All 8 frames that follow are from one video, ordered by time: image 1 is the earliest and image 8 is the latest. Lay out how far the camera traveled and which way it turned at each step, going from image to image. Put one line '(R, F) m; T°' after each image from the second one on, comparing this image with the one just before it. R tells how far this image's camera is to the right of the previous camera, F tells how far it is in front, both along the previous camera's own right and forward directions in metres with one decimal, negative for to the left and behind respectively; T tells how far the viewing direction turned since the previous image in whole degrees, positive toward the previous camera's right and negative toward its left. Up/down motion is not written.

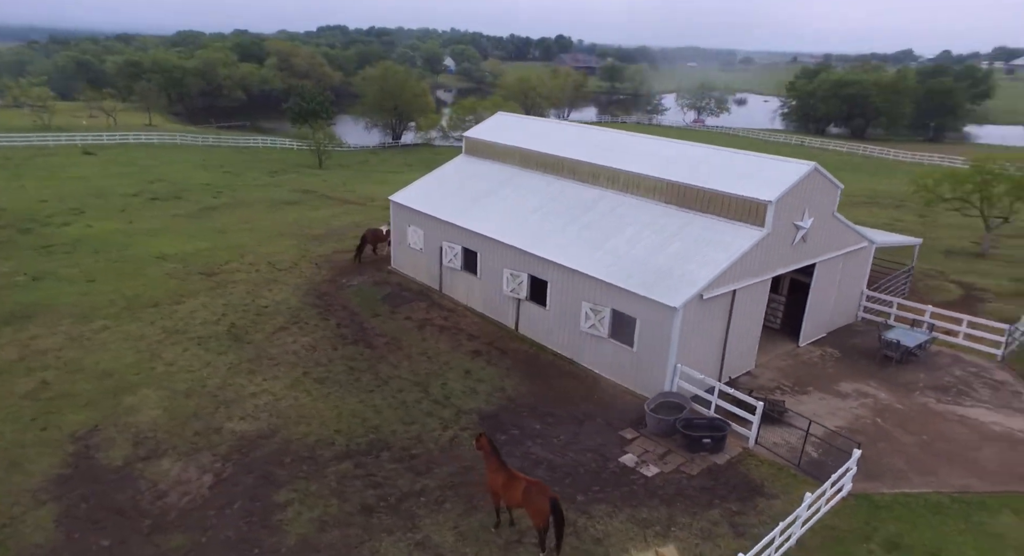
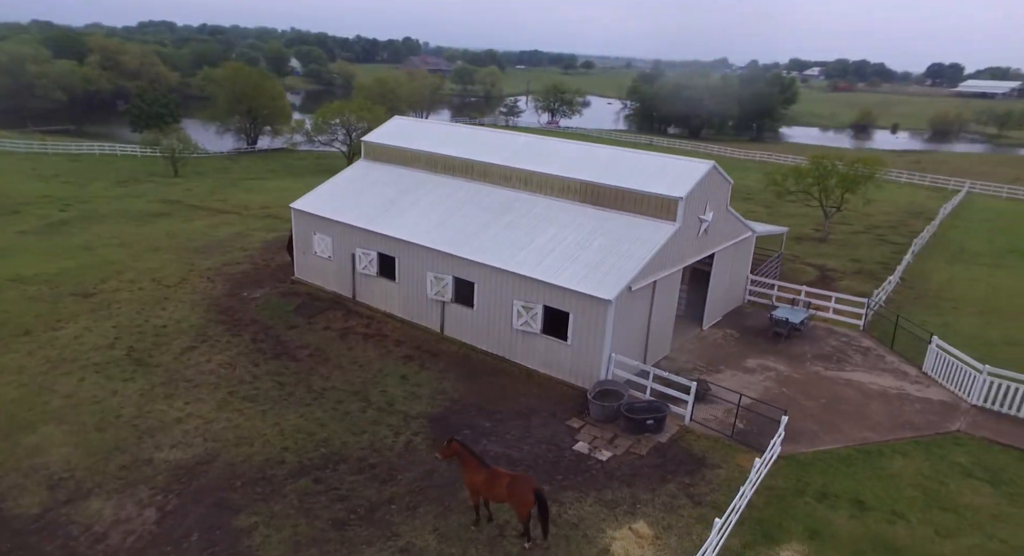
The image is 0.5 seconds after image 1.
(-1.7, -0.1) m; +12°
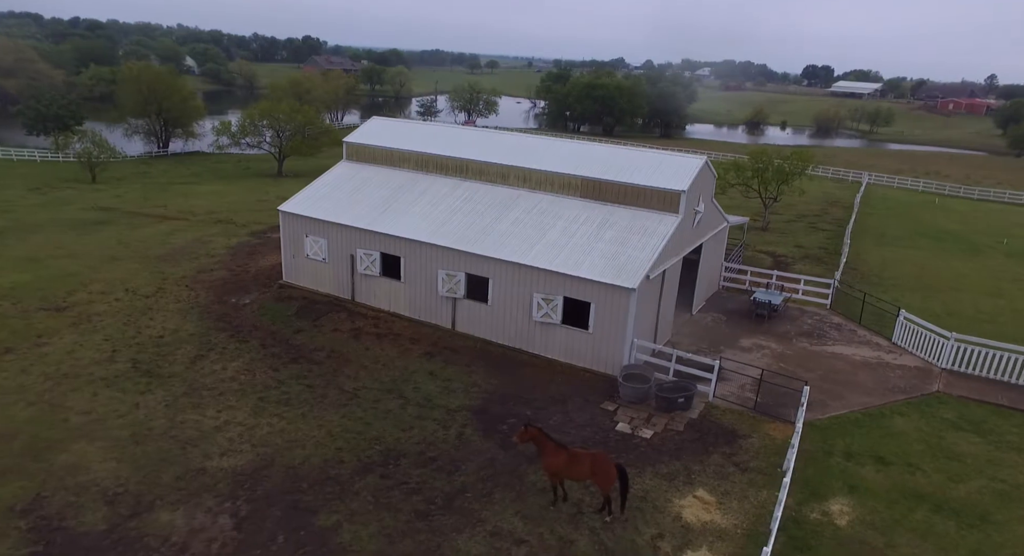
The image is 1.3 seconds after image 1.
(-2.6, -0.4) m; +8°
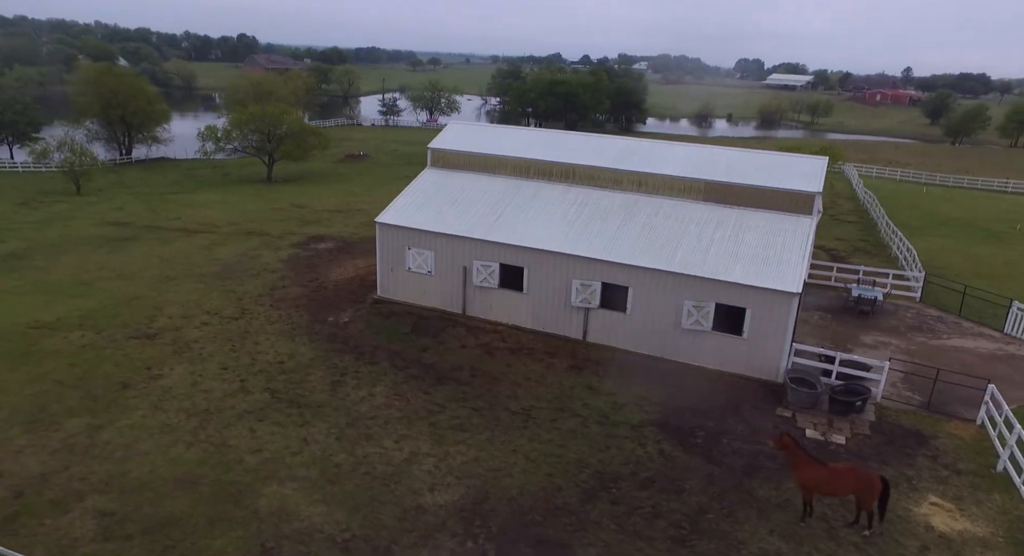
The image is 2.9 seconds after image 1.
(-4.8, +0.7) m; +5°
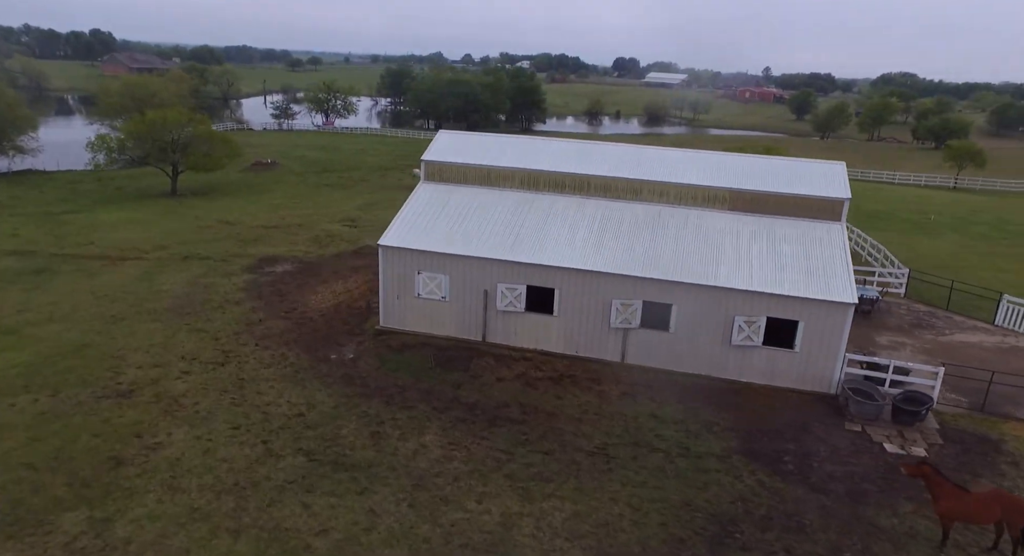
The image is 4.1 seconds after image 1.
(-3.3, +1.6) m; +9°
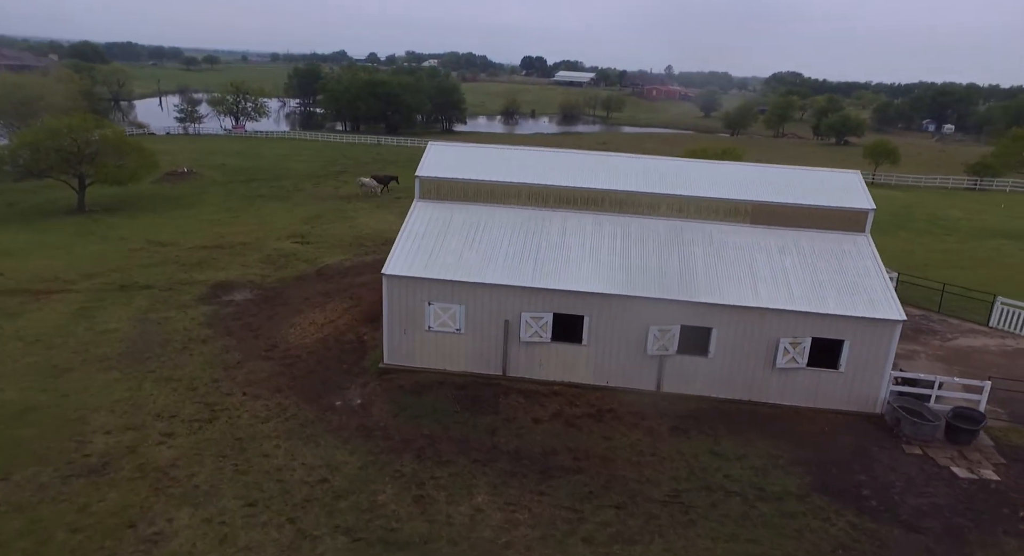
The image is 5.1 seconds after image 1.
(-2.5, +1.6) m; +7°
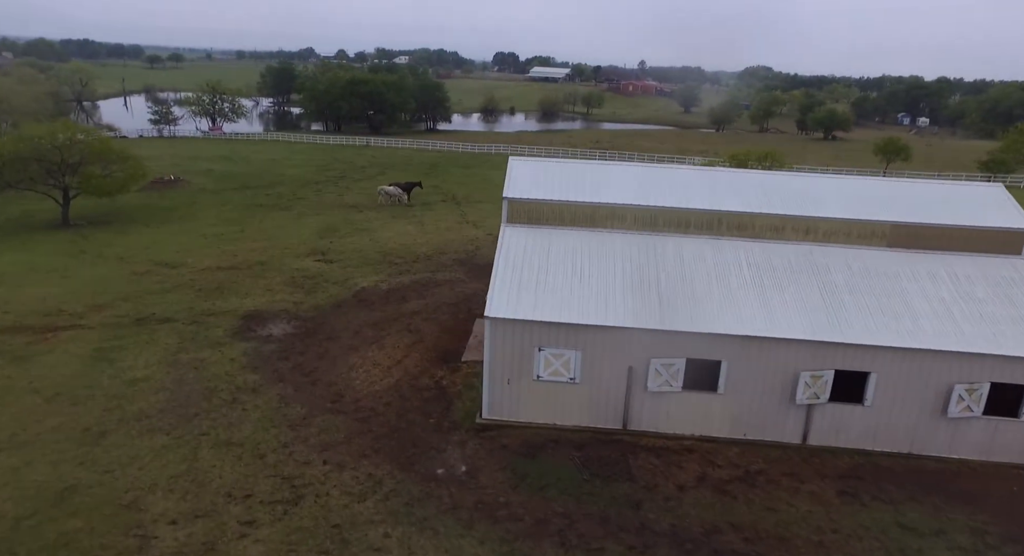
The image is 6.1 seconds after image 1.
(-3.0, +2.2) m; +2°
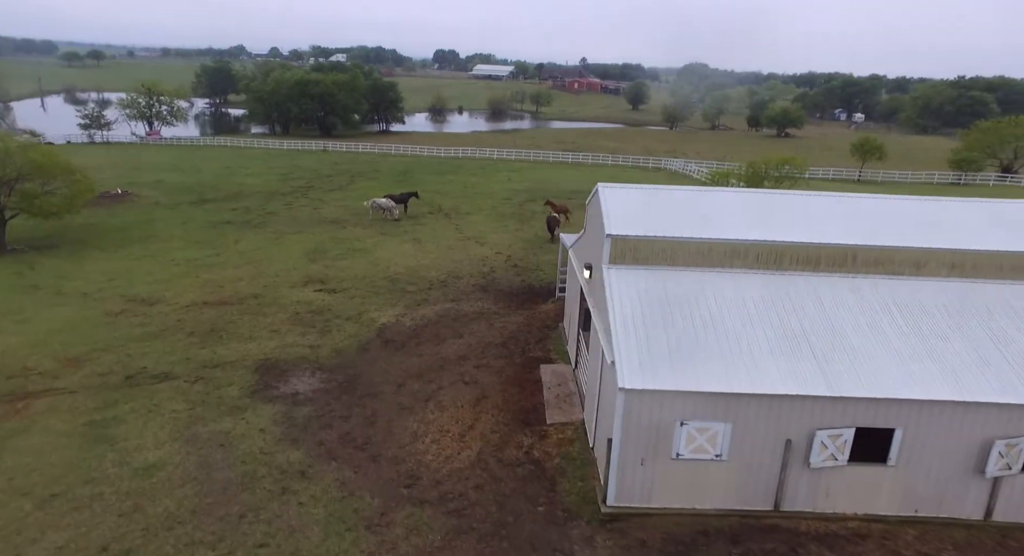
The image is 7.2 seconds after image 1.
(-3.2, +2.6) m; +5°
